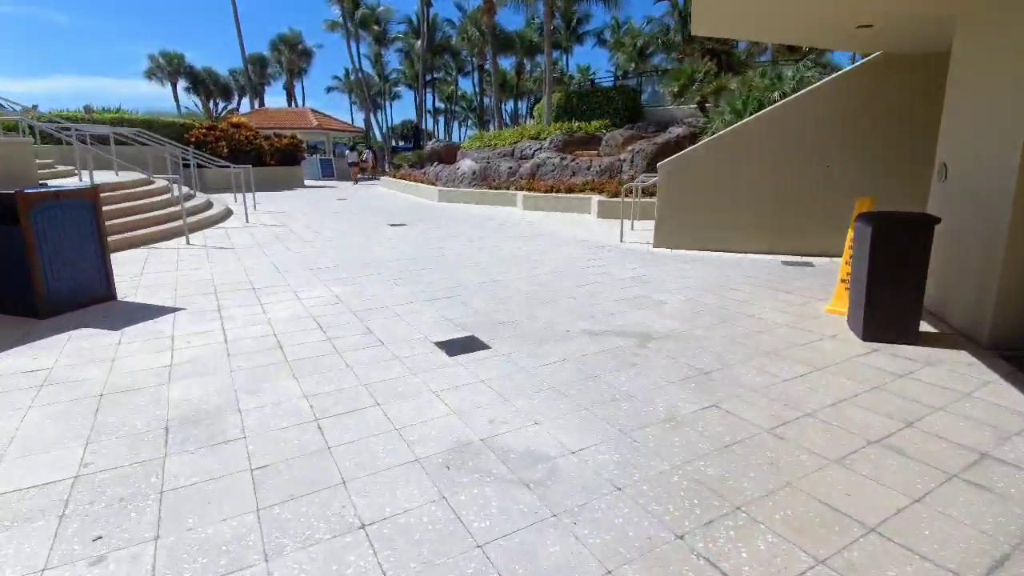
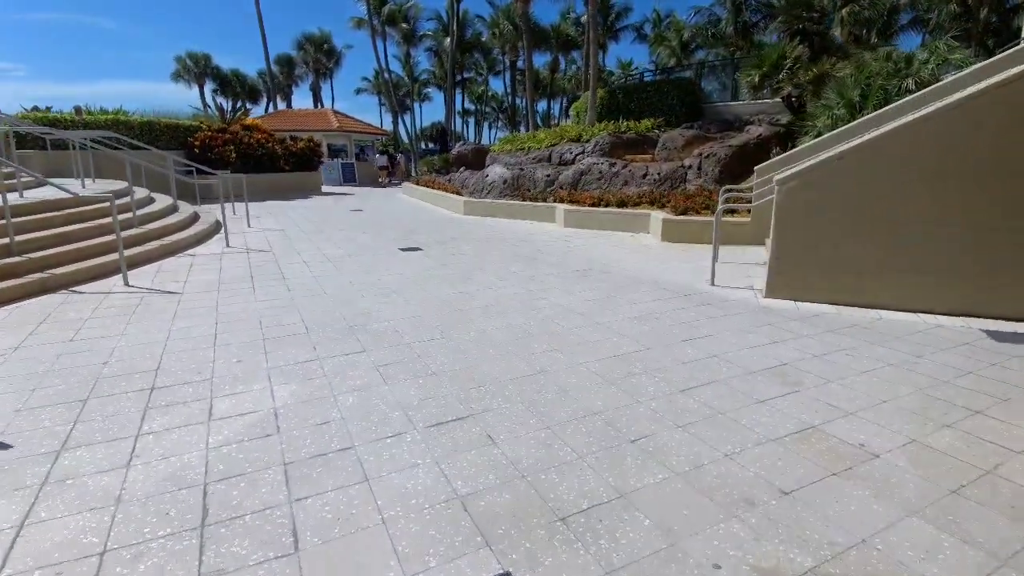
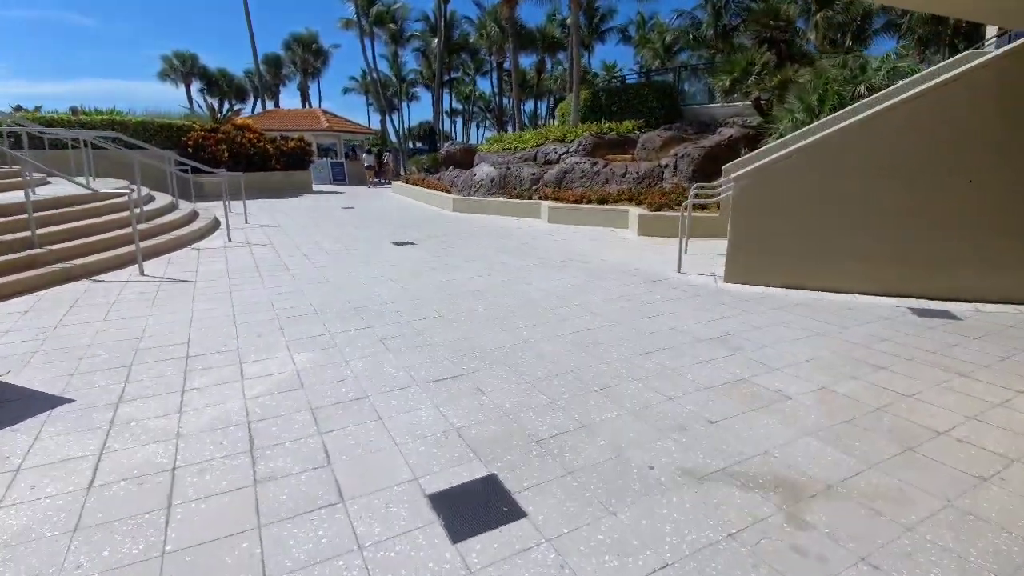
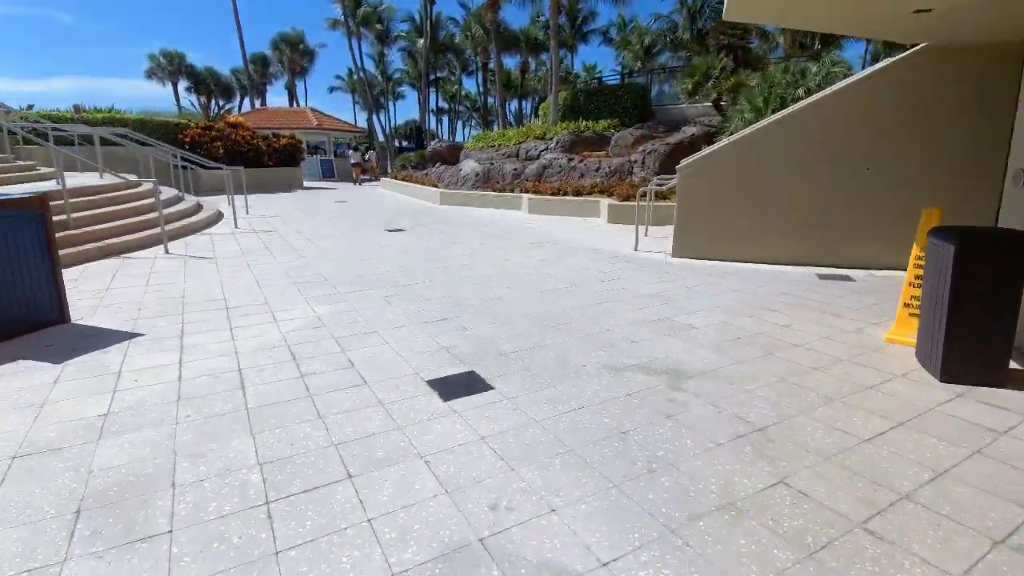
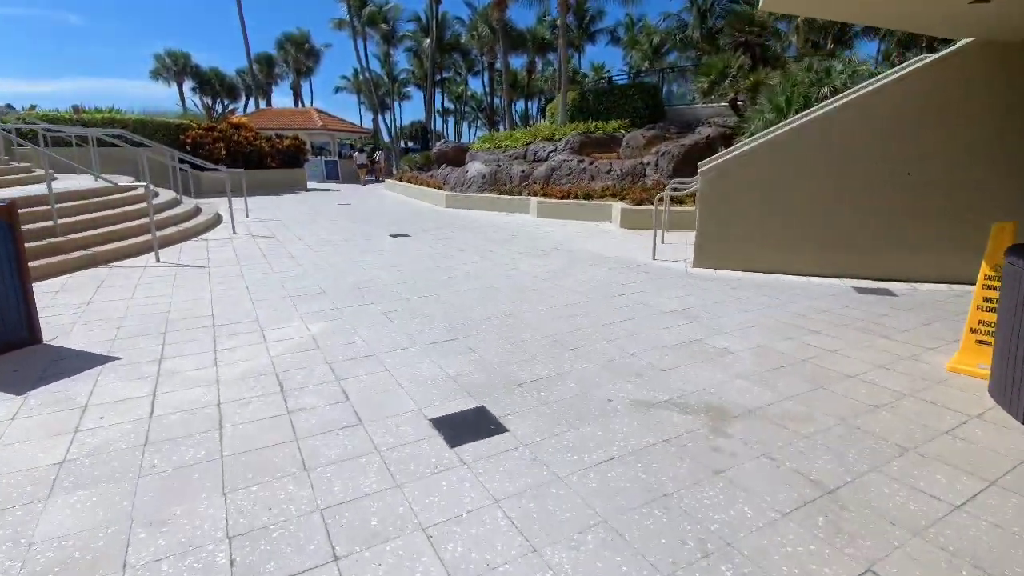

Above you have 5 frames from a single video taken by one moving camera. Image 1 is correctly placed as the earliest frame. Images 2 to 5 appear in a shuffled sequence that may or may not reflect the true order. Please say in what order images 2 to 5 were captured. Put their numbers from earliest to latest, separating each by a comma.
4, 5, 3, 2
